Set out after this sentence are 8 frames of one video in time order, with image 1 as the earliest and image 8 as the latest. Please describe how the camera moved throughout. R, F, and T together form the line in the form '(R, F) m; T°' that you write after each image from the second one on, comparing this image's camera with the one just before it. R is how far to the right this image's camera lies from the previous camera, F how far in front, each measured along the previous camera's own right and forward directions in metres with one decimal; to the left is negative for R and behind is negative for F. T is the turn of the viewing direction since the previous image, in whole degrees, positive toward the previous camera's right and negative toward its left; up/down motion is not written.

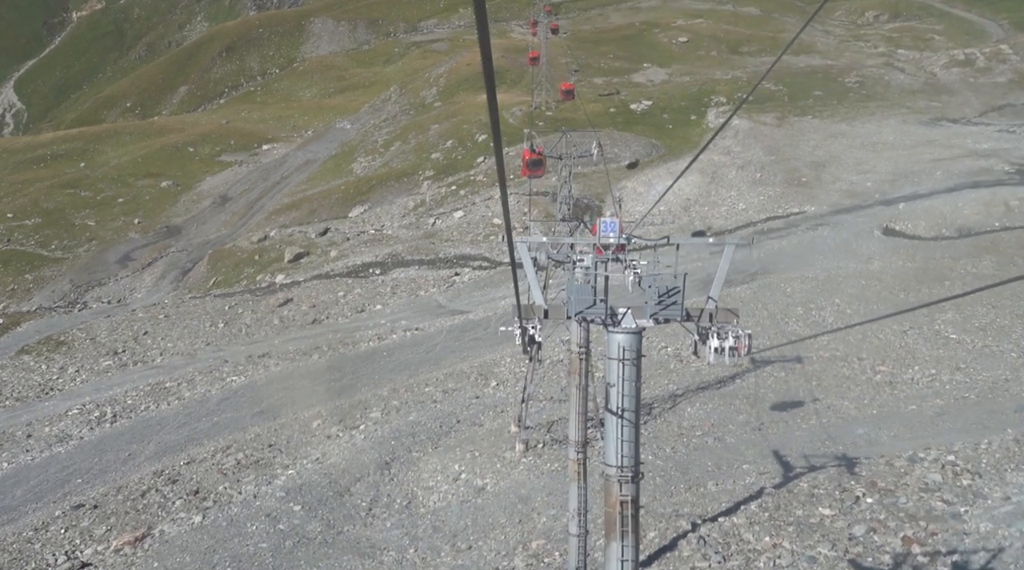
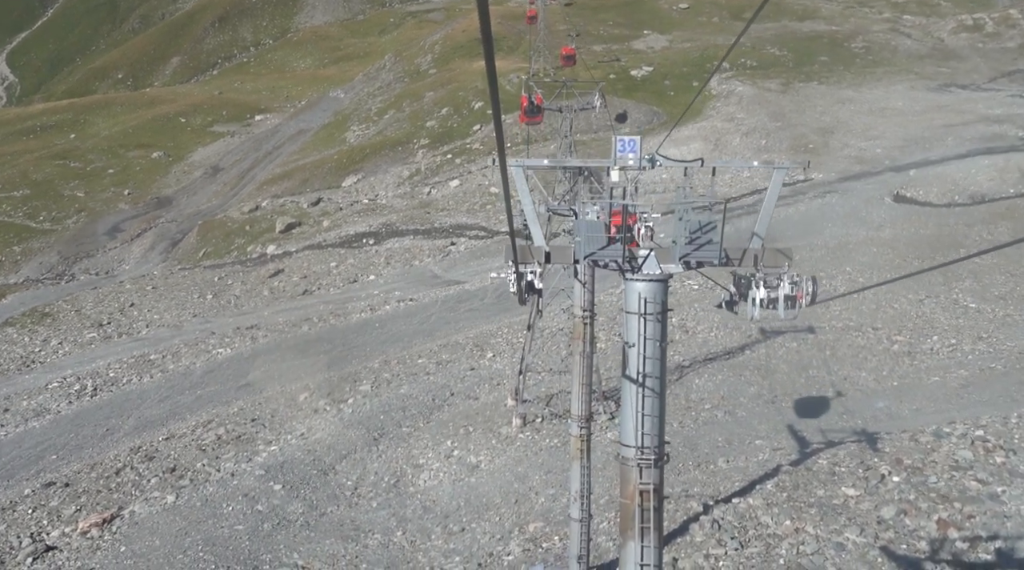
(0.0, +1.7) m; 0°
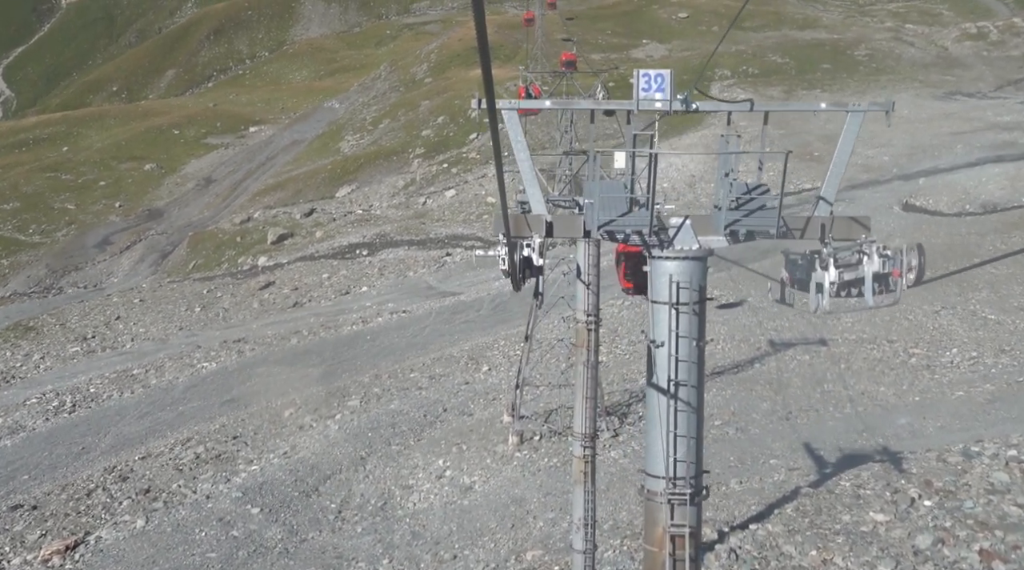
(0.0, +1.5) m; 0°
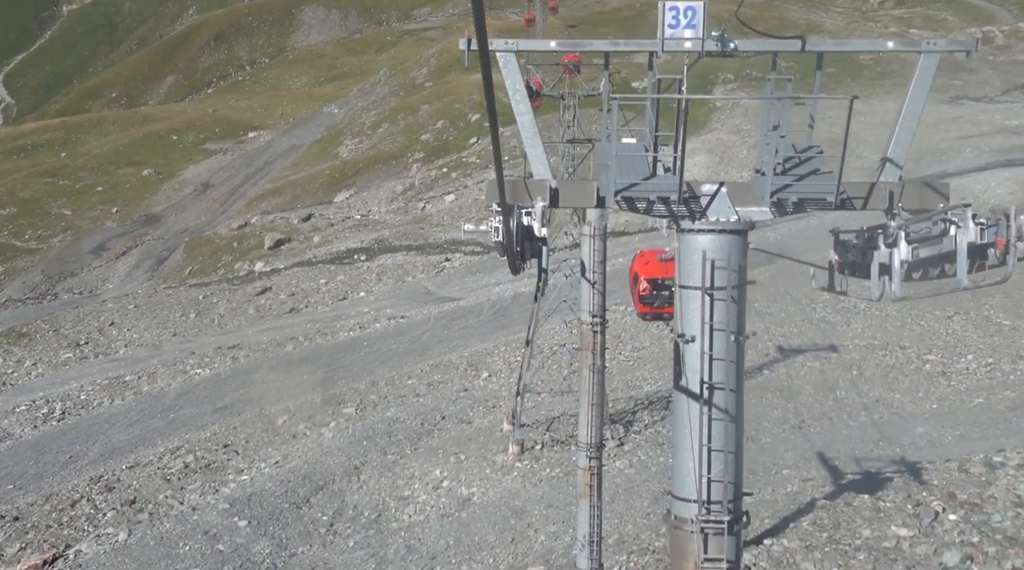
(0.0, +0.9) m; 0°
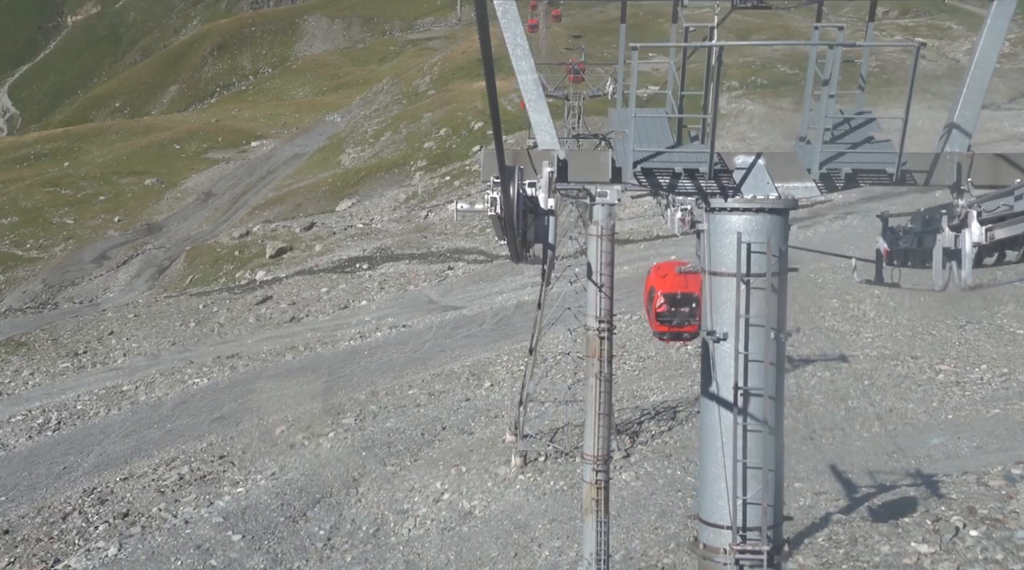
(0.0, +0.6) m; 0°
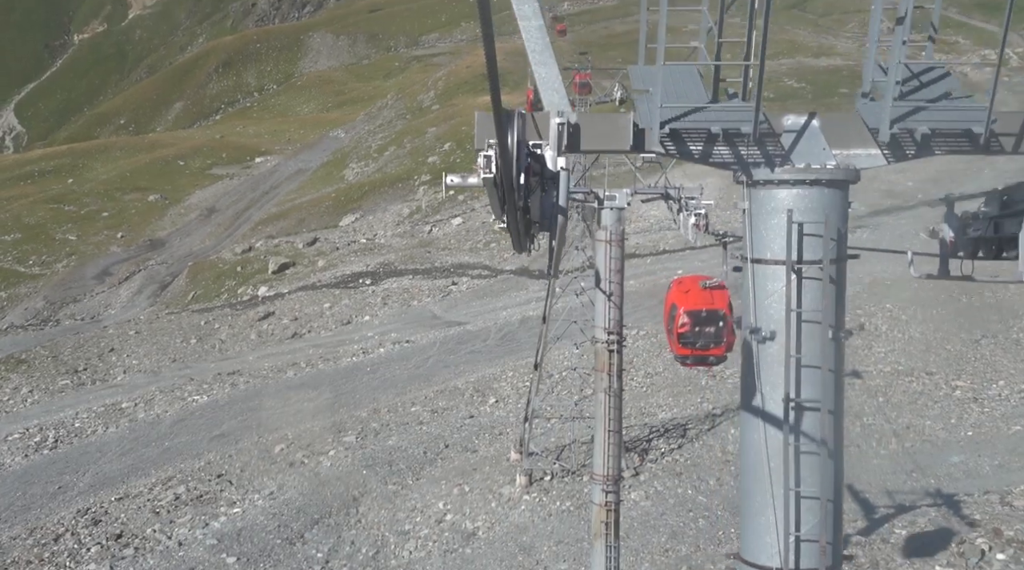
(0.0, +0.6) m; 0°
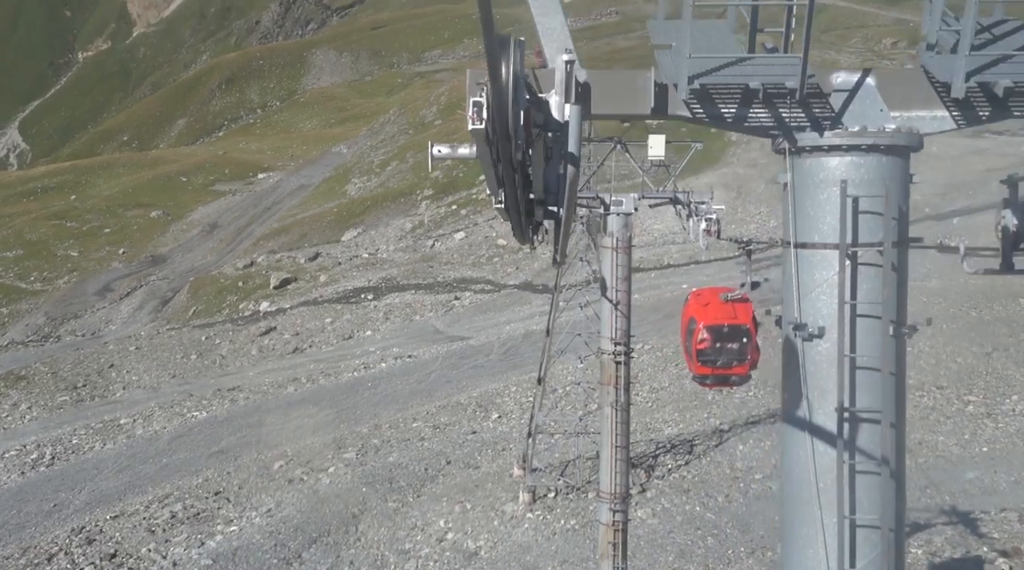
(0.0, +0.4) m; 0°
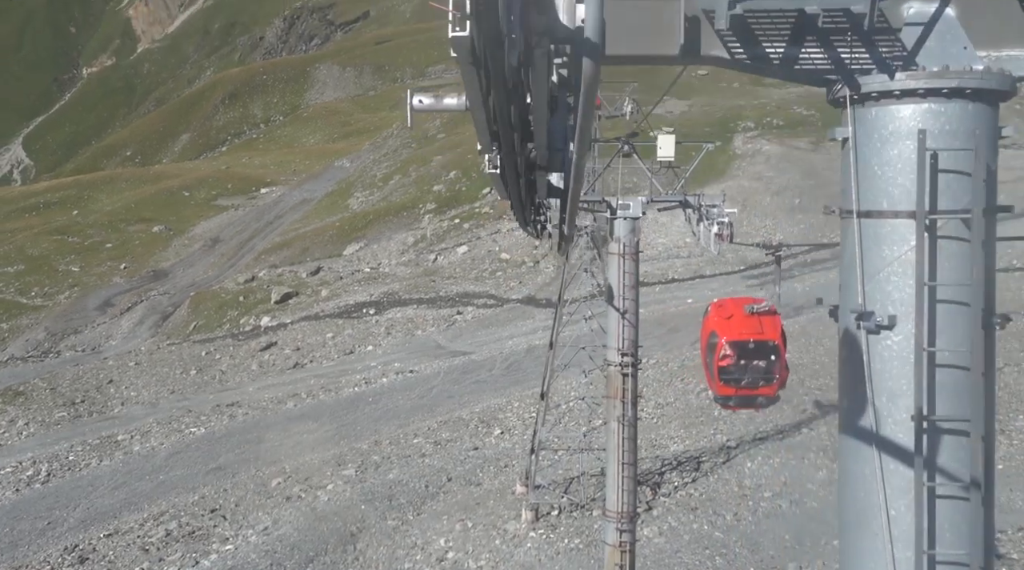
(0.0, +0.5) m; 0°
